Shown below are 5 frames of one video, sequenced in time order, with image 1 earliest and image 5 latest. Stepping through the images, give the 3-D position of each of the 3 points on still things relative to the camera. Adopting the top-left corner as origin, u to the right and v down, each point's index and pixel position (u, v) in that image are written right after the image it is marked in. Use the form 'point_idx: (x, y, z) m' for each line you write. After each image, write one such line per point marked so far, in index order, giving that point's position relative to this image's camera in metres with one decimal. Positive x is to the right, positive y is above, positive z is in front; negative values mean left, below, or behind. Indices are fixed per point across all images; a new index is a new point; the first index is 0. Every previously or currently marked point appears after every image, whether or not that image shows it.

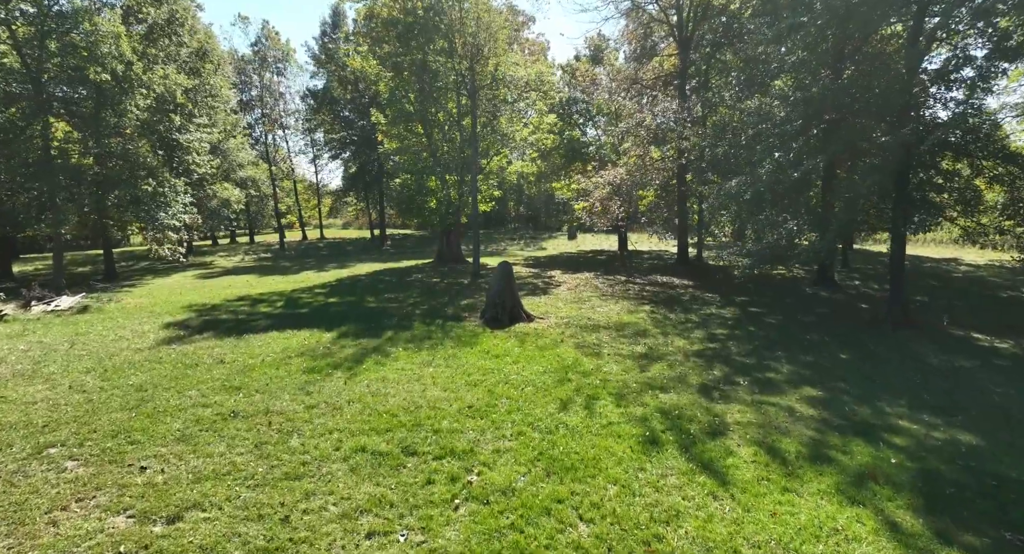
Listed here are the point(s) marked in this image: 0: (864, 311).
0: (+9.5, -0.9, +14.7) m
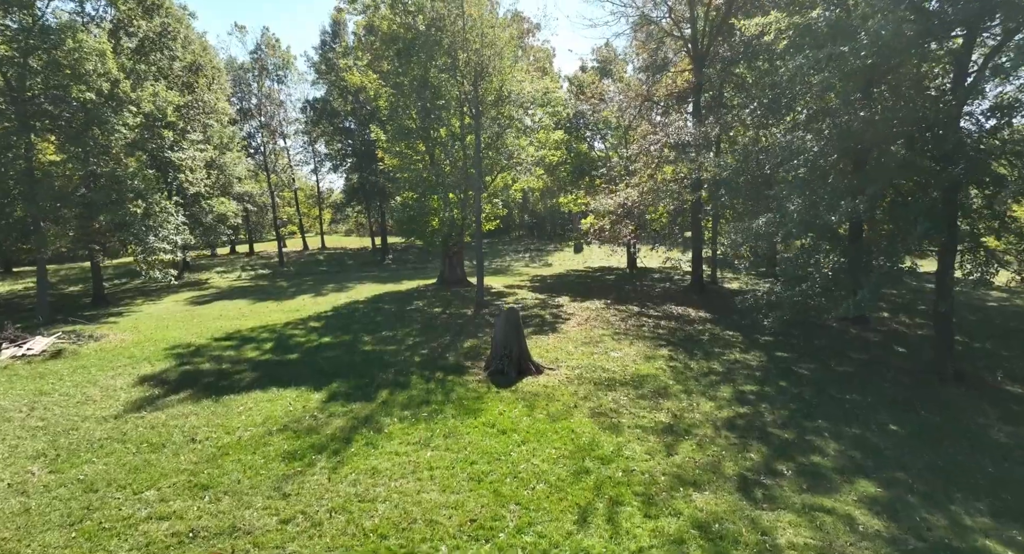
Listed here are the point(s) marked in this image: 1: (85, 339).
0: (+9.6, -1.9, +13.5) m
1: (-12.6, -1.8, +16.1) m
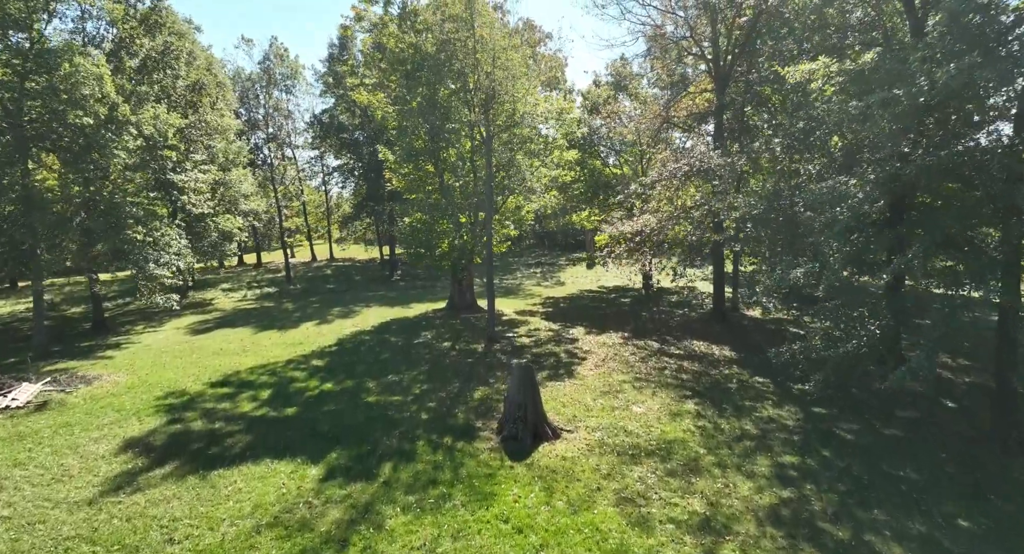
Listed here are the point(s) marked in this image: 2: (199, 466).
0: (+9.9, -3.1, +12.3) m
1: (-12.2, -3.0, +15.3) m
2: (-5.7, -3.4, +10.0) m
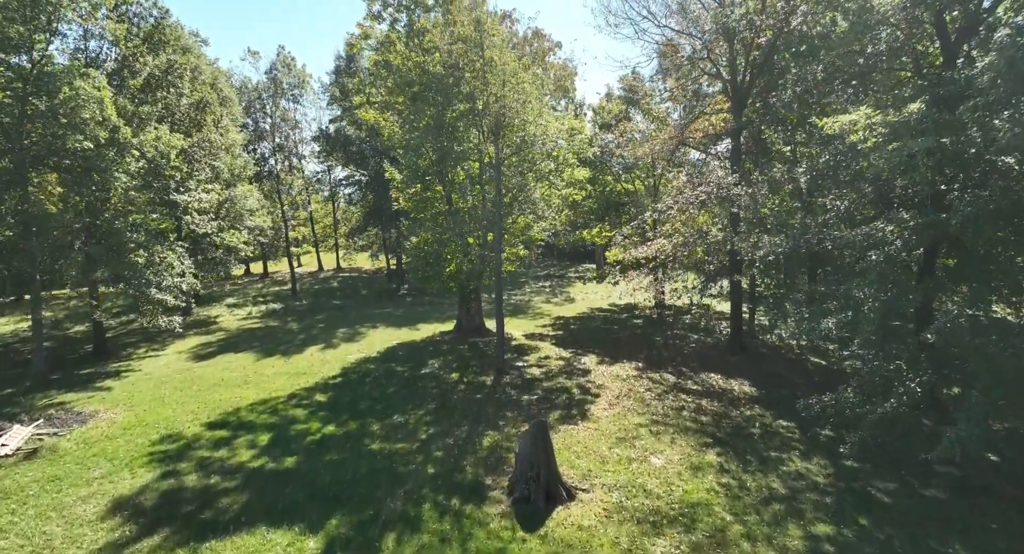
0: (+10.2, -4.1, +11.5) m
1: (-11.9, -3.9, +14.8) m
2: (-5.5, -4.4, +9.4) m
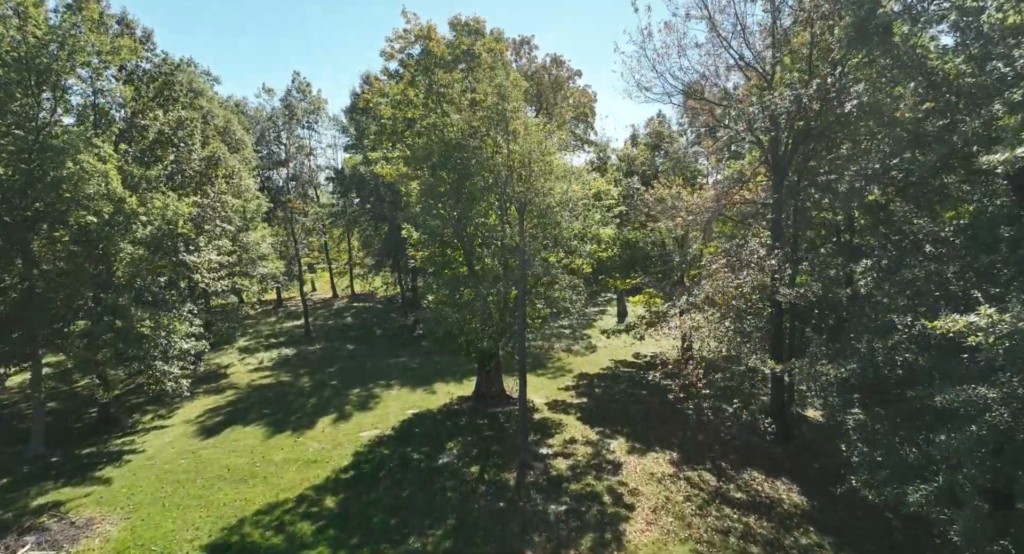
0: (+10.8, -6.9, +9.8) m
1: (-11.2, -6.6, +13.6) m
2: (-5.0, -7.1, +8.1) m
